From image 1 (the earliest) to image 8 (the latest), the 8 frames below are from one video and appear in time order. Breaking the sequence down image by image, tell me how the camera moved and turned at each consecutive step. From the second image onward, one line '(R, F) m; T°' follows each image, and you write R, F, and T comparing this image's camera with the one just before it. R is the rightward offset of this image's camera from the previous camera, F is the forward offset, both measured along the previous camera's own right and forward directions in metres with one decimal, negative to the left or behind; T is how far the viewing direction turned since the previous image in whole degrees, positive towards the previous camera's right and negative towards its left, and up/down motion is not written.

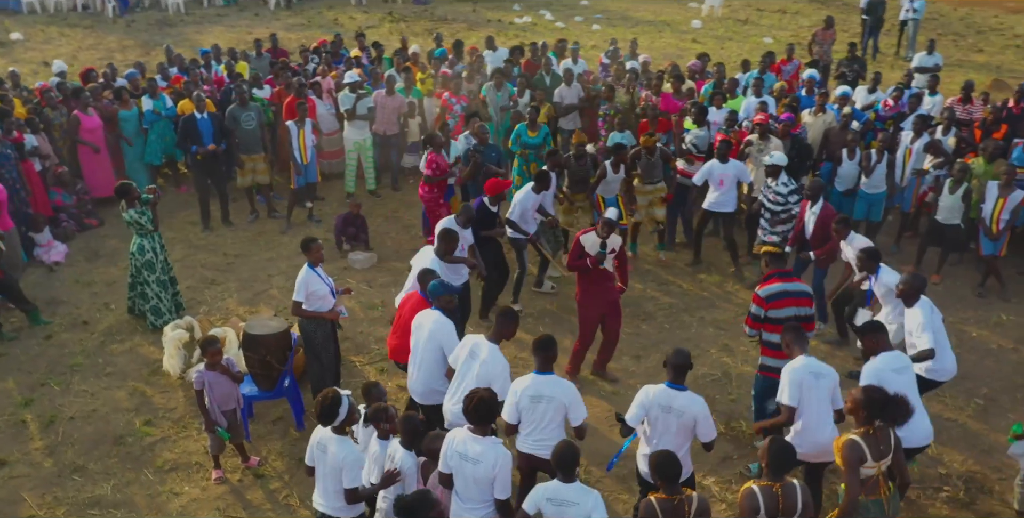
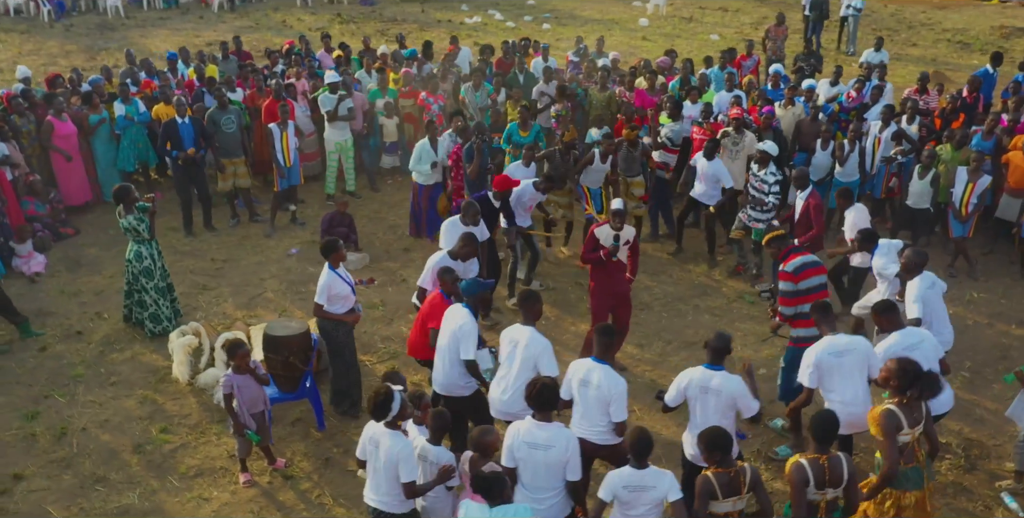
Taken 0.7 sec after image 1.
(-0.7, -0.1) m; +4°
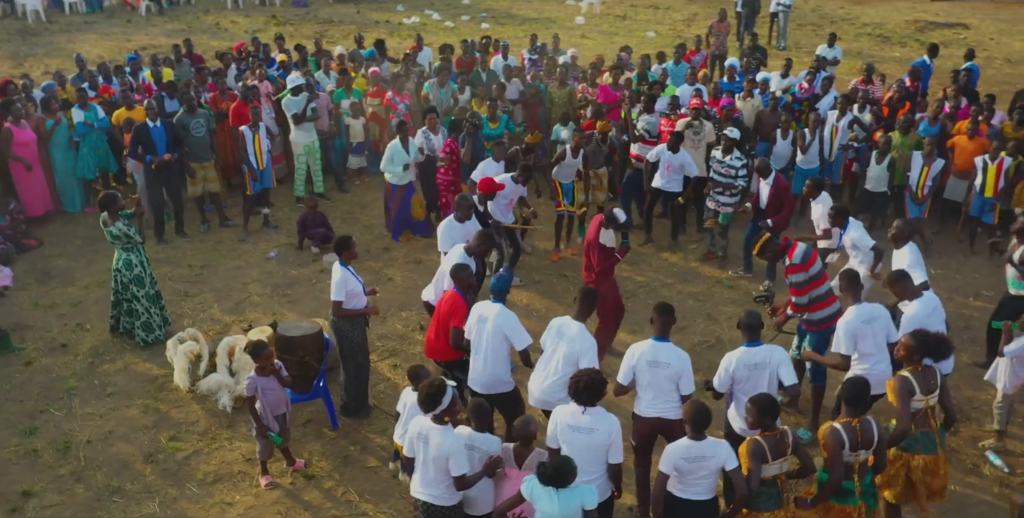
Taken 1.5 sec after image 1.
(-0.7, -0.1) m; +5°
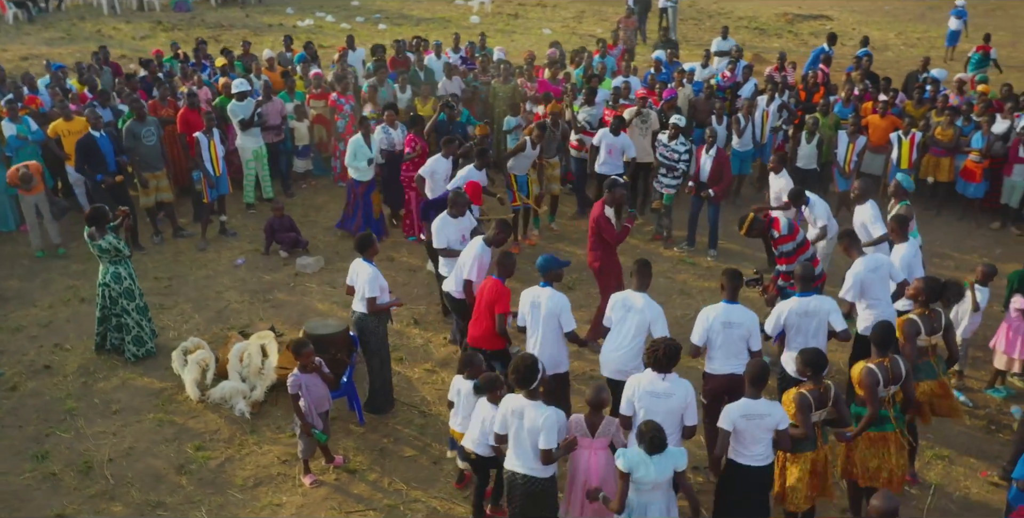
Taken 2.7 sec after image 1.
(-1.3, -0.2) m; +9°
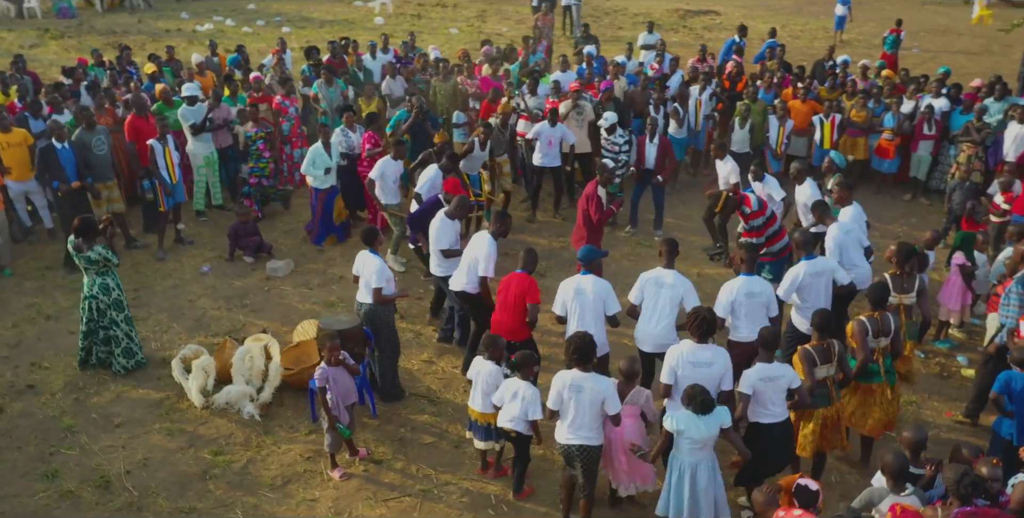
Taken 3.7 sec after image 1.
(-1.1, -0.2) m; +8°
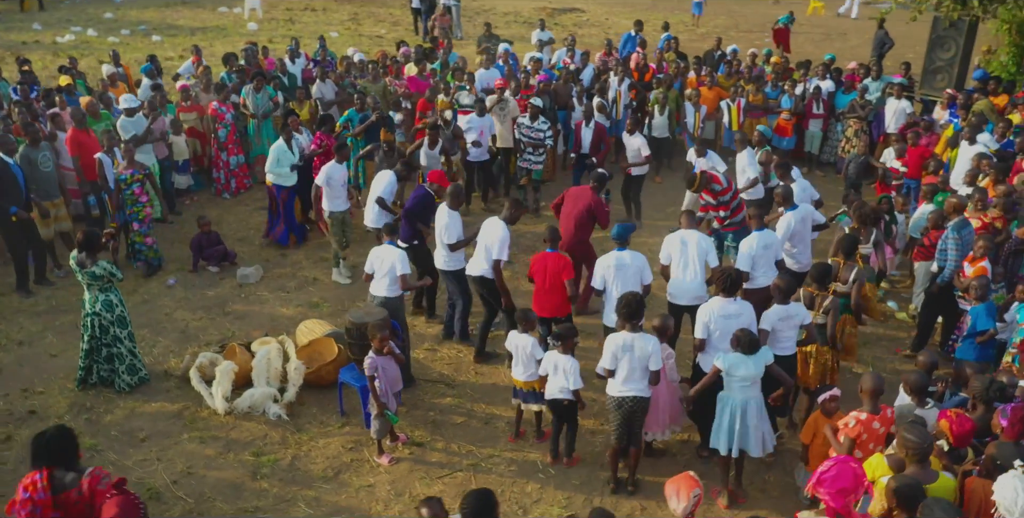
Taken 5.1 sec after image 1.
(-1.5, -0.4) m; +10°
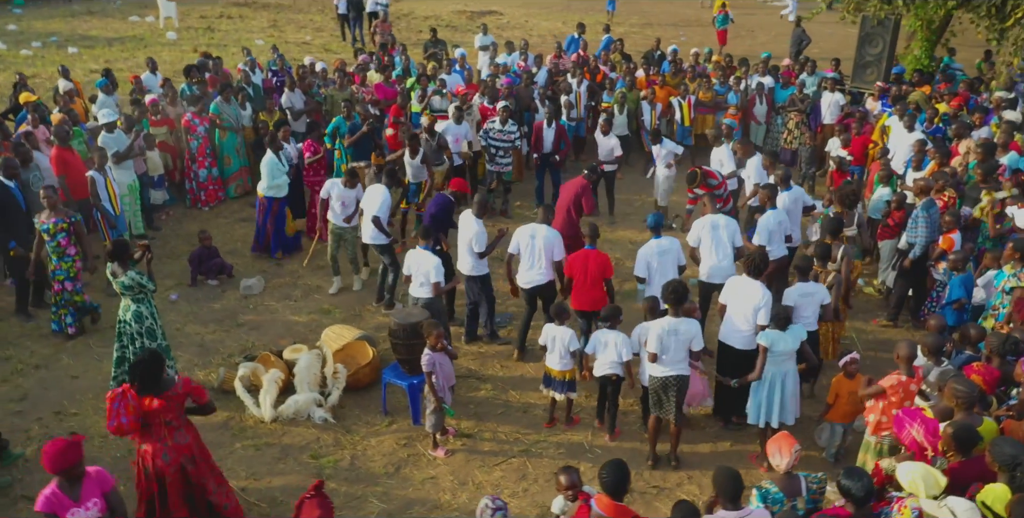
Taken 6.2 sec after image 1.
(-1.3, -0.4) m; +7°
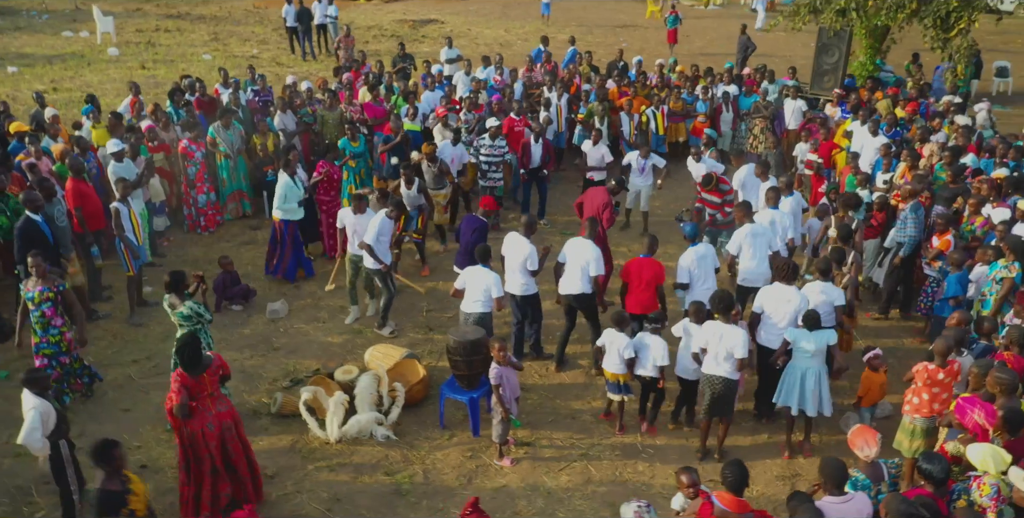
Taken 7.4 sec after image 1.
(-1.3, -0.4) m; +5°
